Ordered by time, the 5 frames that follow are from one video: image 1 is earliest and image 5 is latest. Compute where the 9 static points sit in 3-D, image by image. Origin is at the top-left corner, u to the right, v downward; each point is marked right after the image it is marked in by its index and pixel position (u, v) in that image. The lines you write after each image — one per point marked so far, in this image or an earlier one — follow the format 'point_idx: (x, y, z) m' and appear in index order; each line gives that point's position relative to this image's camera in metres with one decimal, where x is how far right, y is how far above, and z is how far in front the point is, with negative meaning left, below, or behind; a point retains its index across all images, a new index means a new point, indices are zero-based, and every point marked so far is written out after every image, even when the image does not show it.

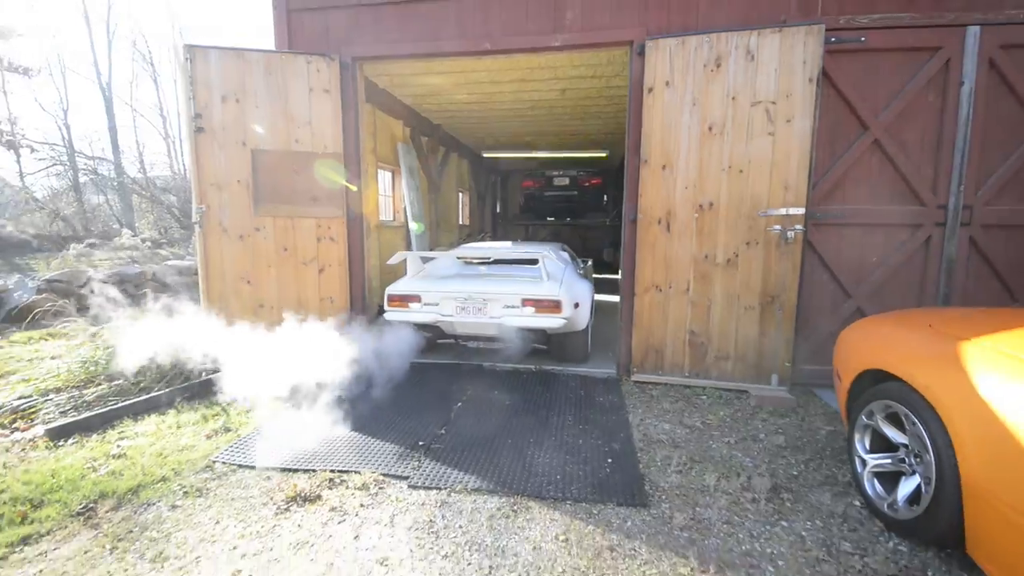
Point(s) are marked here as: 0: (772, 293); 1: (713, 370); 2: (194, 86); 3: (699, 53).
0: (+1.9, 0.0, +3.0) m
1: (+1.6, -0.6, +3.2) m
2: (-2.5, +1.6, +3.2) m
3: (+1.4, +1.7, +2.9) m
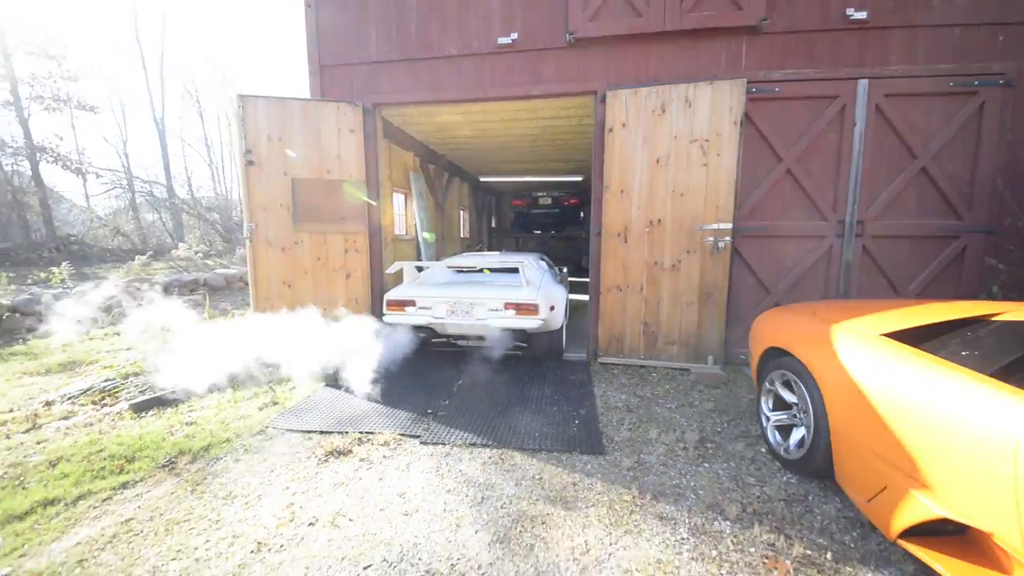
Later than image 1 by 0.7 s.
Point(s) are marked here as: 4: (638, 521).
0: (+1.8, 0.0, +3.6) m
1: (+1.5, -0.6, +3.8) m
2: (-2.6, +1.6, +3.9) m
3: (+1.3, +1.7, +3.6) m
4: (+0.6, -1.1, +1.9) m
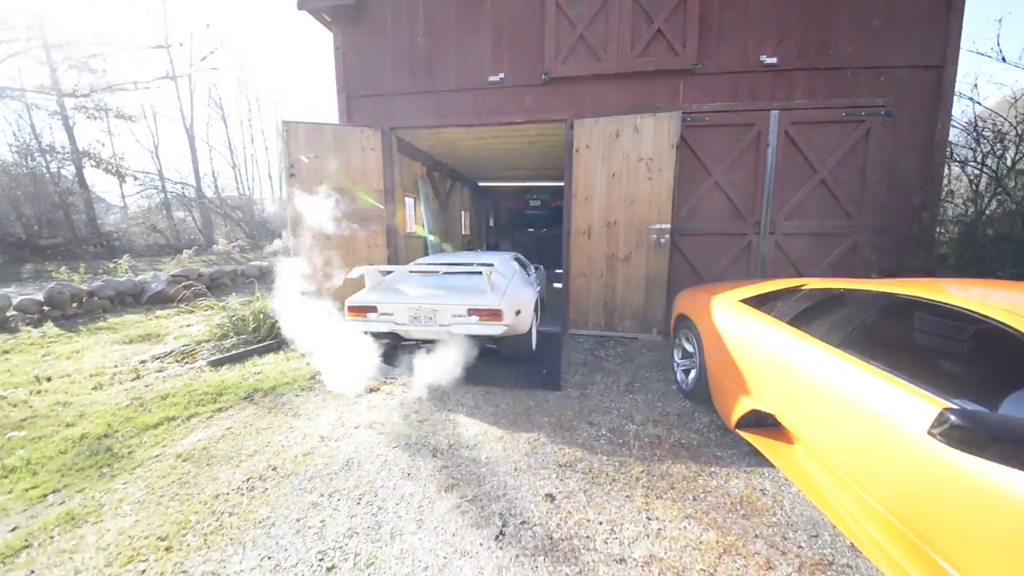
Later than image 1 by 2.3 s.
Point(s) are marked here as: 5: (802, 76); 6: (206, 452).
0: (+1.7, +0.1, +4.6) m
1: (+1.3, -0.4, +4.8) m
2: (-2.8, +1.7, +4.8) m
3: (+1.1, +1.9, +4.5) m
4: (+0.5, -1.0, +2.8) m
5: (+3.3, +2.4, +4.5) m
6: (-2.1, -1.1, +2.6) m
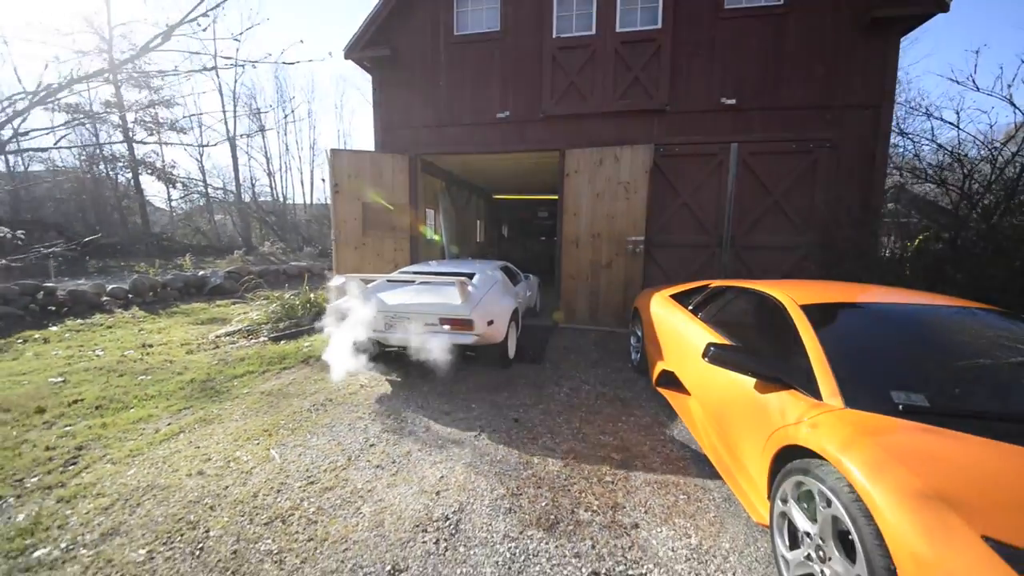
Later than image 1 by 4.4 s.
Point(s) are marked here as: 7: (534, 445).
0: (+1.6, +0.1, +5.5) m
1: (+1.3, -0.5, +5.7) m
2: (-2.7, +1.8, +6.0) m
3: (+1.1, +1.9, +5.5) m
4: (+0.3, -0.9, +3.8) m
5: (+3.4, +2.4, +5.4) m
6: (-2.2, -1.0, +3.7) m
7: (+0.2, -1.1, +2.7) m
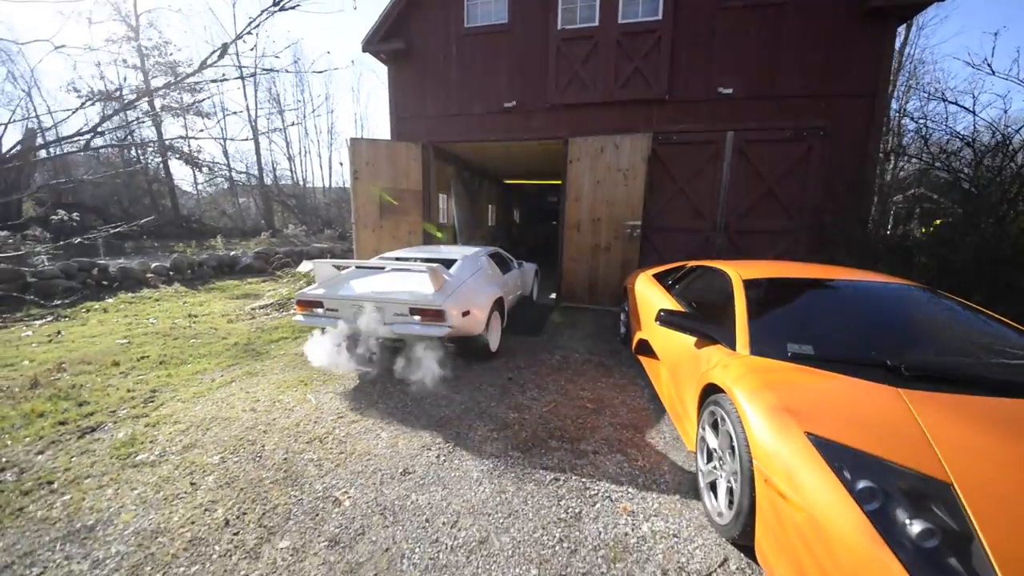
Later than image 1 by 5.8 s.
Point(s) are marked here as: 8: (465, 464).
0: (+1.7, +0.4, +5.9) m
1: (+1.3, -0.2, +6.1) m
2: (-2.6, +2.2, +6.5) m
3: (+1.2, +2.2, +5.9) m
4: (+0.3, -0.7, +4.3) m
5: (+3.5, +2.6, +5.6) m
6: (-2.2, -0.7, +4.3) m
7: (+0.1, -0.9, +3.2) m
8: (-0.3, -1.0, +2.3) m
